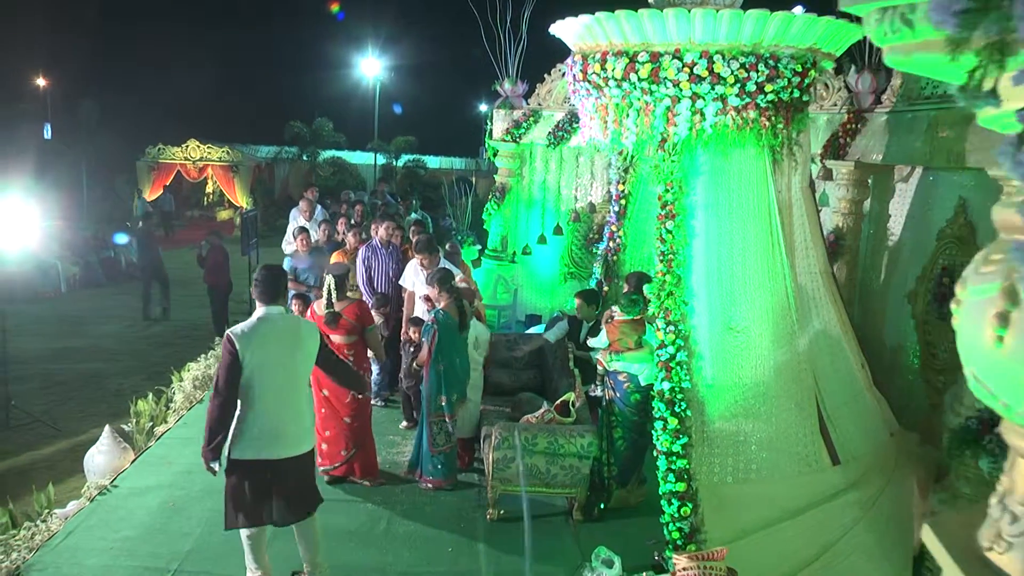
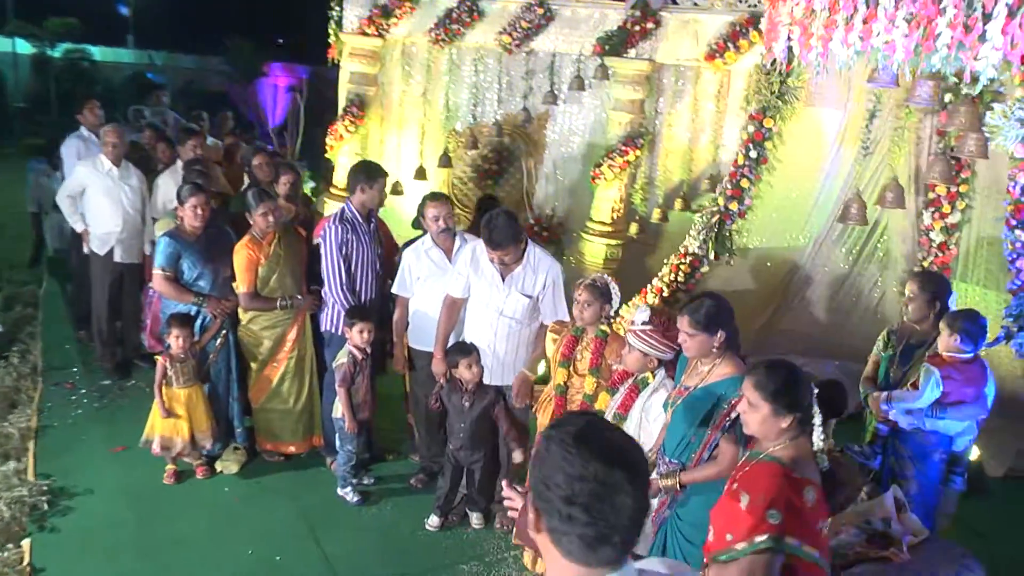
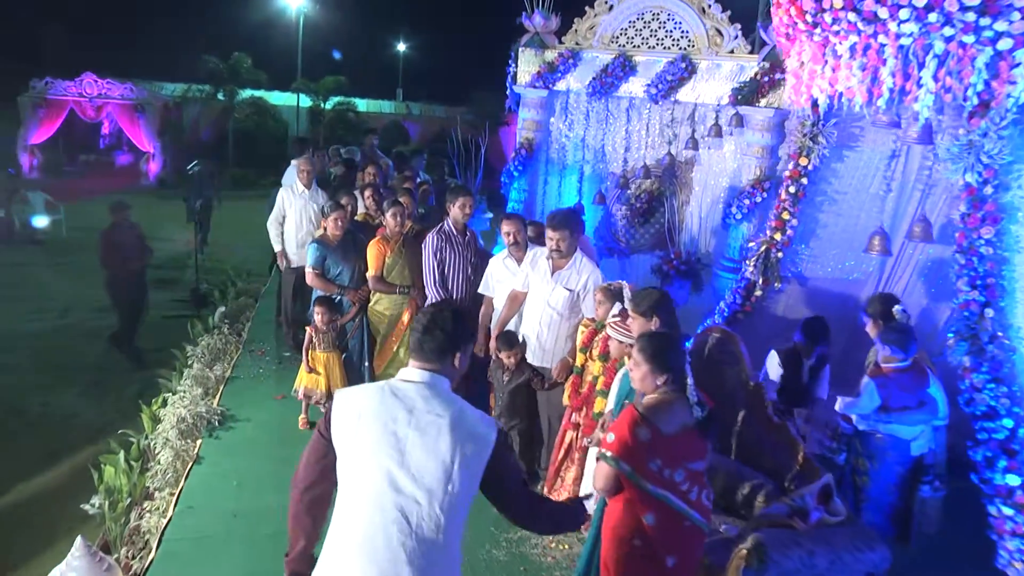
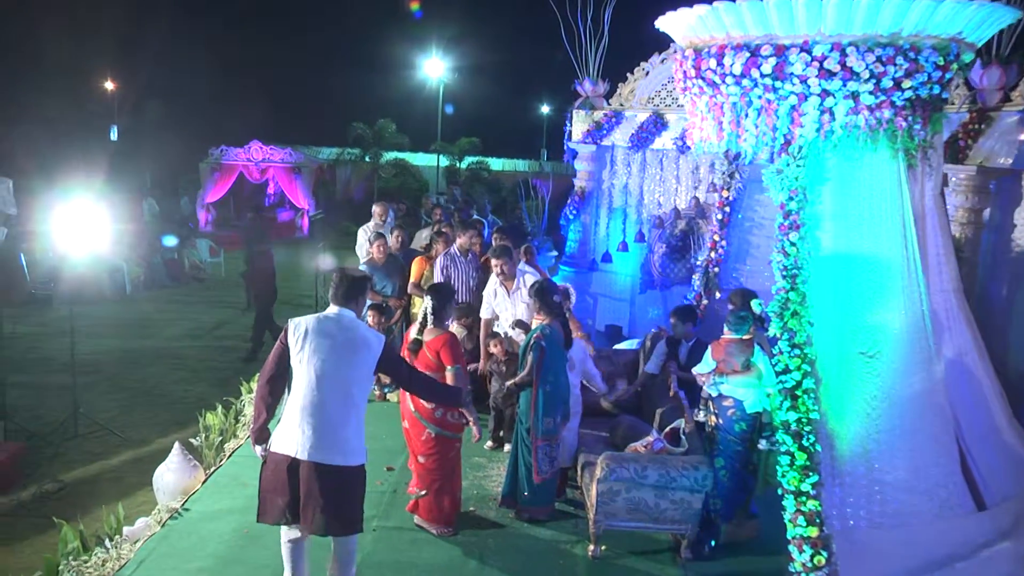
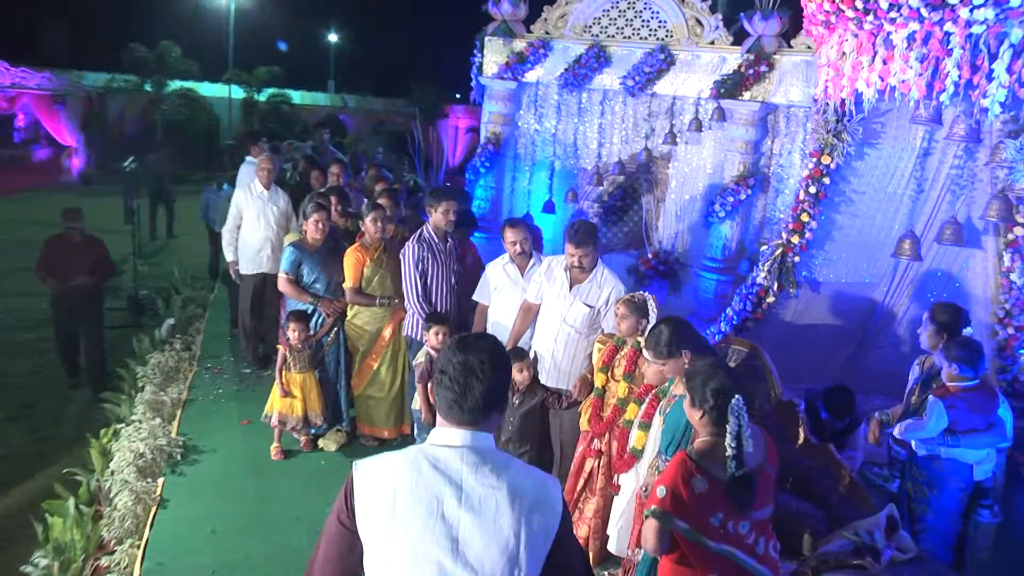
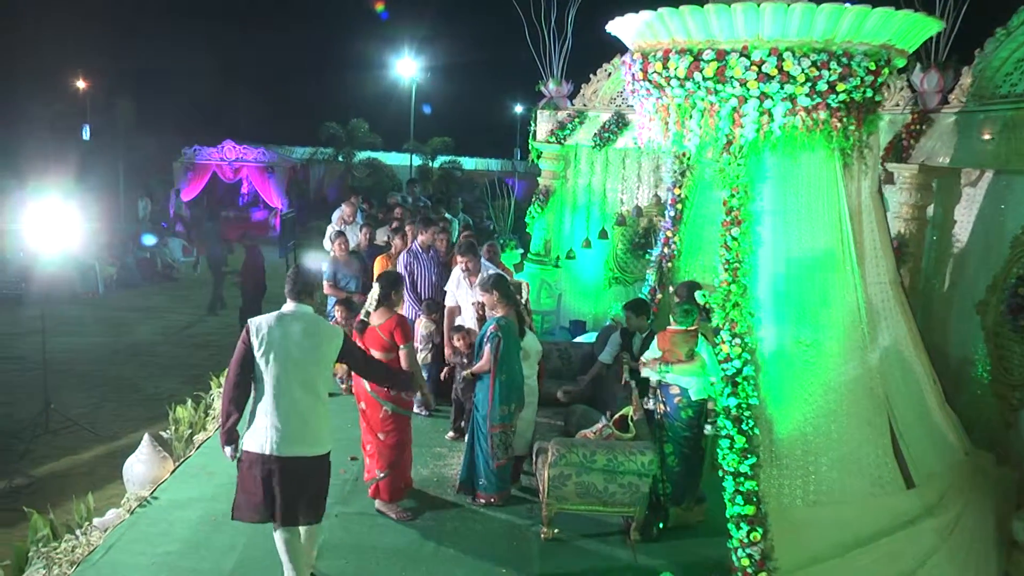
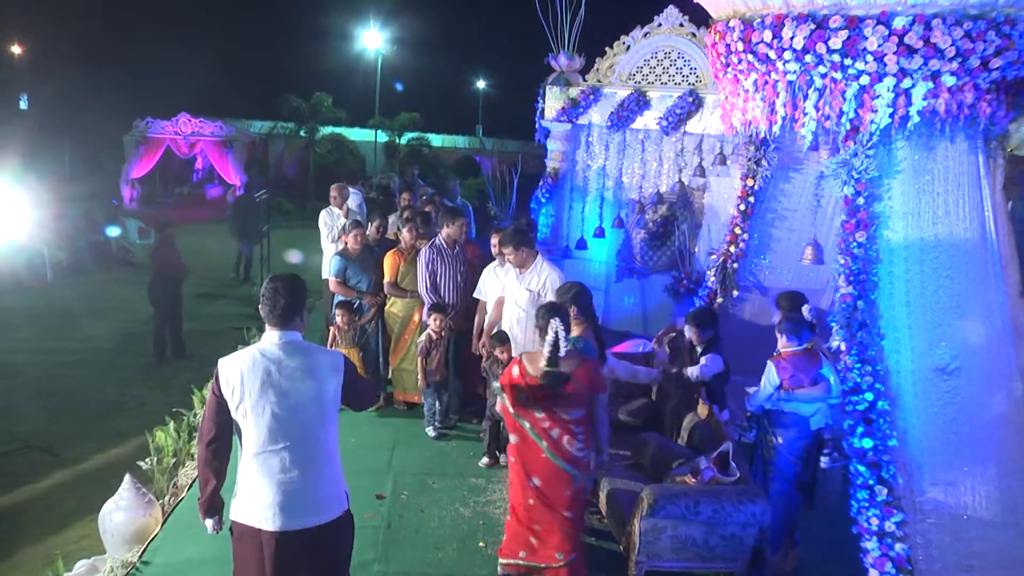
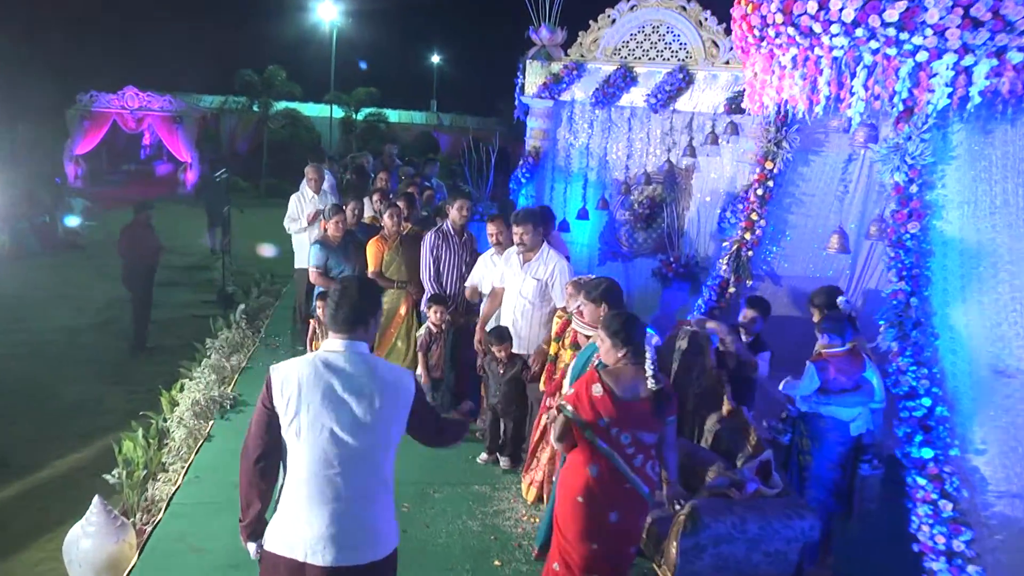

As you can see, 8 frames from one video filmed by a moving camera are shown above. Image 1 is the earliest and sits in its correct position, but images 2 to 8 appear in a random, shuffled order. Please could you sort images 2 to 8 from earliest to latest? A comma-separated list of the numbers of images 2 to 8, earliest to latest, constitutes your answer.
6, 4, 7, 8, 3, 5, 2
